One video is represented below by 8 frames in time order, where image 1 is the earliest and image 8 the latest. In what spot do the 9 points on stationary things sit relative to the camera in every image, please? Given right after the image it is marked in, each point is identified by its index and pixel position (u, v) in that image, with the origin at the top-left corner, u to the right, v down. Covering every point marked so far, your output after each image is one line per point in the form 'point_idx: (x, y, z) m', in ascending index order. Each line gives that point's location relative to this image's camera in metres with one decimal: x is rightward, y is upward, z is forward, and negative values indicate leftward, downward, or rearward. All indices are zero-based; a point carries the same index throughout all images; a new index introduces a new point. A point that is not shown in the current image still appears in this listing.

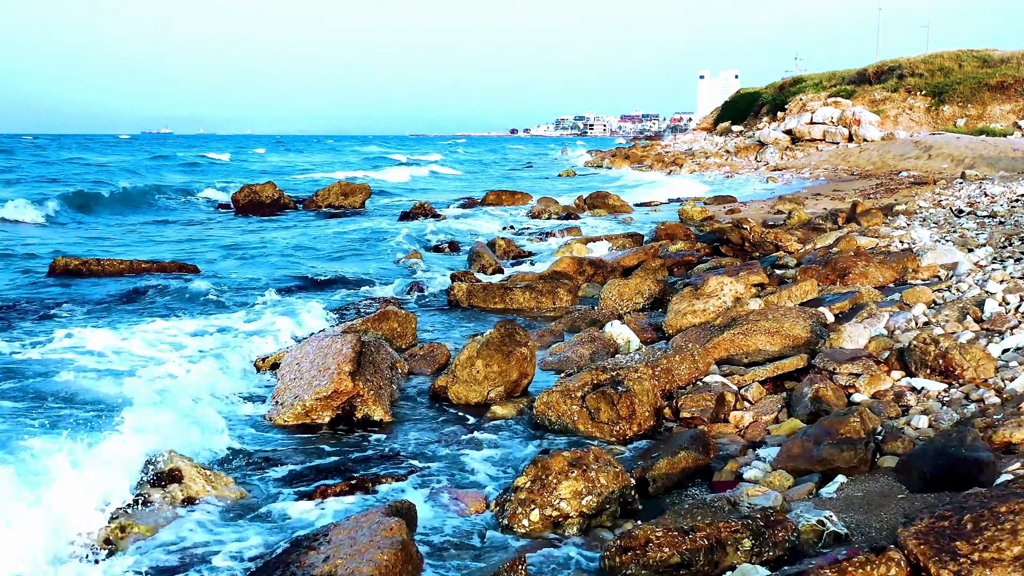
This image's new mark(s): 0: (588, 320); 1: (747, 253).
0: (+1.0, -0.4, +9.3) m
1: (+4.6, +0.7, +13.6) m
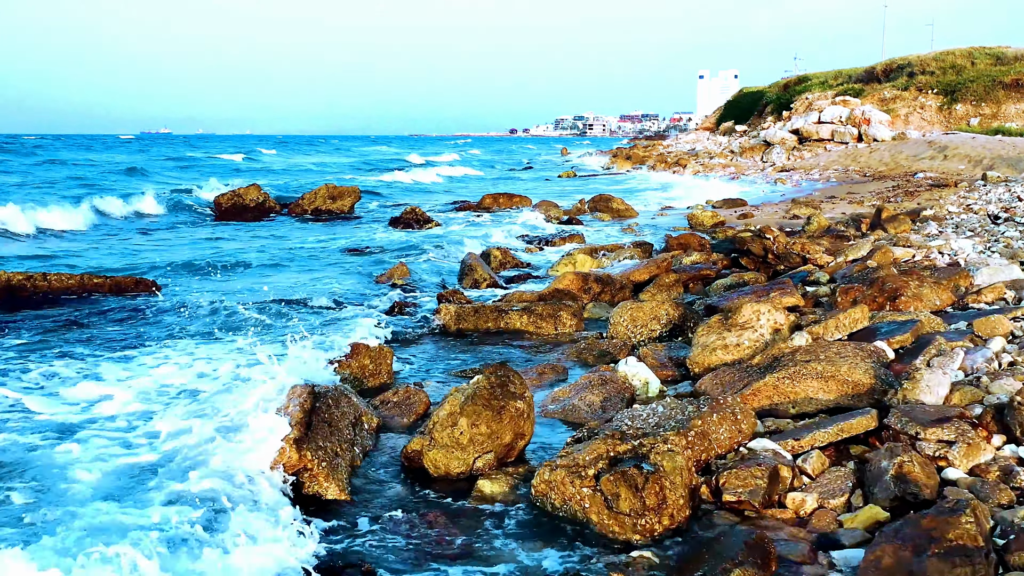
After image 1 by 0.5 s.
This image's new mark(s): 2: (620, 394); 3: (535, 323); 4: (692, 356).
0: (+1.0, -0.7, +7.9) m
1: (+4.5, +0.4, +12.2) m
2: (+1.0, -1.0, +6.4) m
3: (+0.3, -0.4, +9.0) m
4: (+1.8, -0.7, +7.0) m
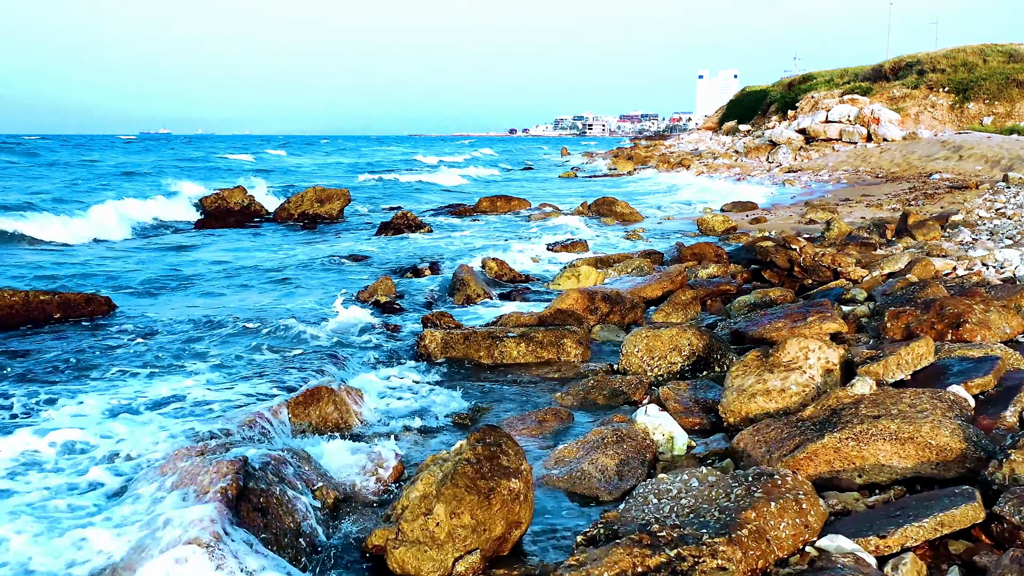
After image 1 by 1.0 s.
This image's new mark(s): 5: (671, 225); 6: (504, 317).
0: (+0.9, -1.0, +6.7) m
1: (+4.5, +0.1, +11.0) m
2: (+1.0, -1.2, +5.2) m
3: (+0.3, -0.7, +7.8) m
4: (+1.8, -1.0, +5.7) m
5: (+4.5, +1.8, +19.4) m
6: (-0.1, -0.4, +8.8) m
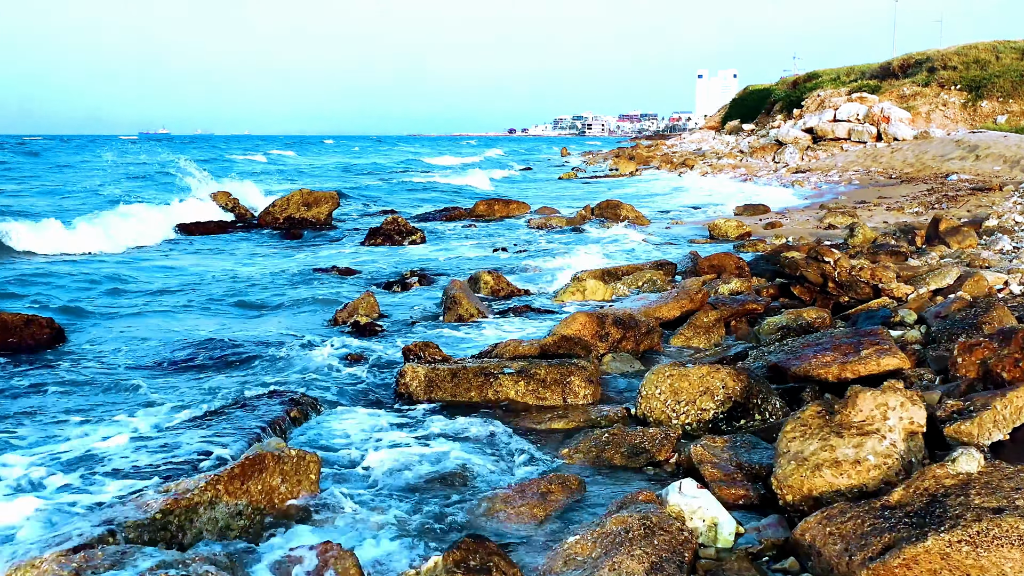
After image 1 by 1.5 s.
0: (+0.9, -1.3, +5.4) m
1: (+4.5, -0.1, +9.7) m
2: (+0.9, -1.5, +3.9) m
3: (+0.2, -1.0, +6.5) m
4: (+1.8, -1.2, +4.5) m
5: (+4.4, +1.5, +18.1) m
6: (-0.1, -0.6, +7.5) m
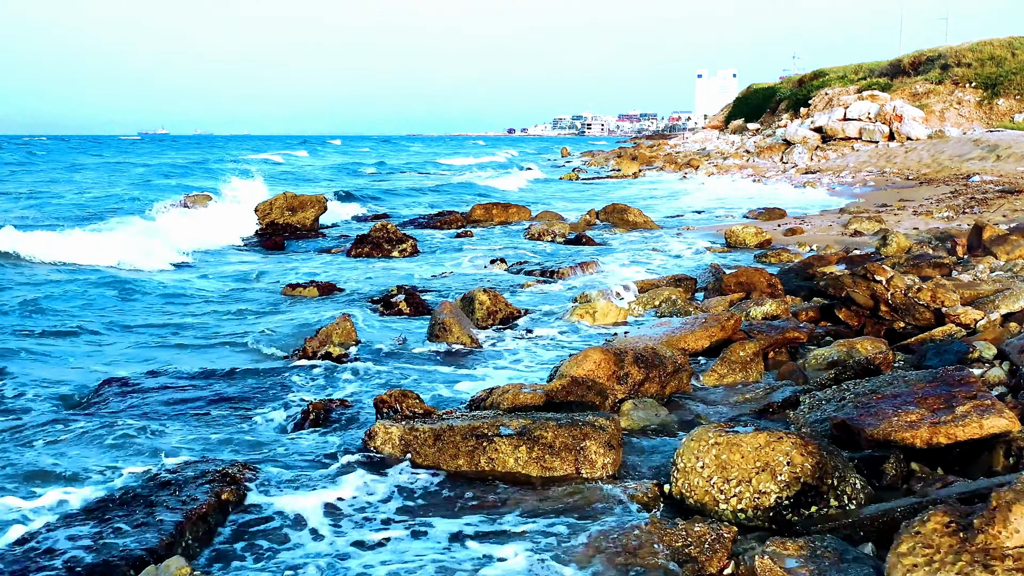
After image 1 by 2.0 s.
0: (+0.9, -1.5, +4.0) m
1: (+4.5, -0.4, +8.3) m
2: (+0.9, -1.8, +2.5) m
3: (+0.2, -1.3, +5.1) m
4: (+1.7, -1.5, +3.1) m
5: (+4.4, +1.3, +16.7) m
6: (-0.1, -0.9, +6.1) m
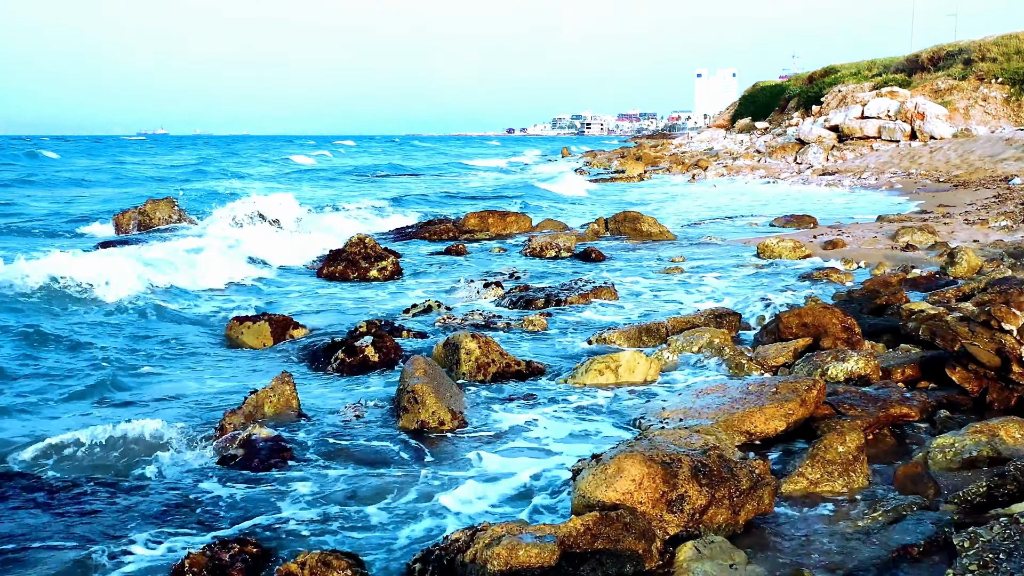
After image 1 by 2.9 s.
0: (+0.9, -2.0, +1.8) m
1: (+4.4, -0.9, +6.1) m
2: (+0.9, -2.3, +0.3) m
3: (+0.2, -1.8, +2.9) m
4: (+1.7, -2.0, +0.8) m
5: (+4.4, +0.8, +14.5) m
6: (-0.2, -1.4, +3.9) m
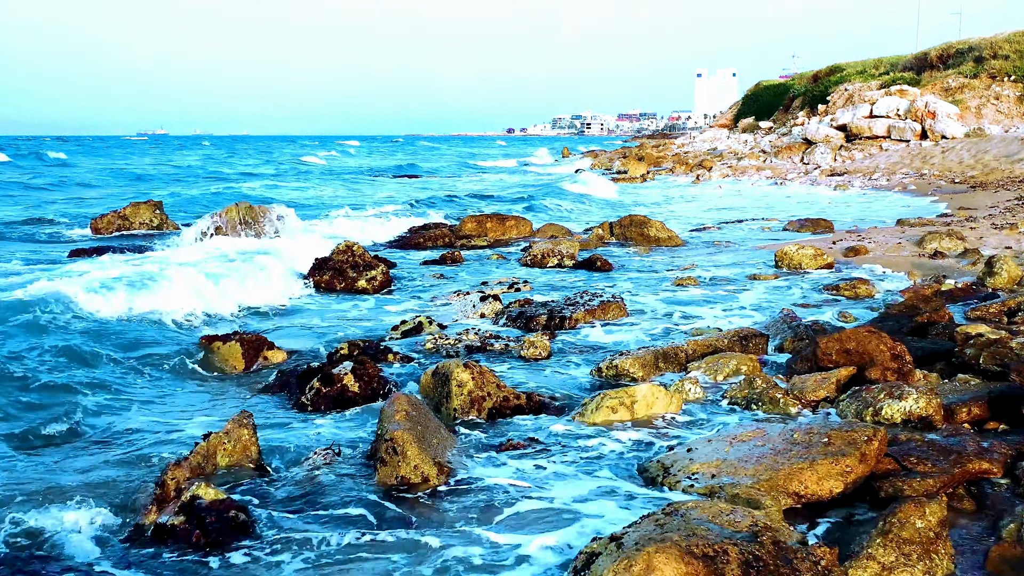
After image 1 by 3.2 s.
0: (+0.8, -2.2, +0.8) m
1: (+4.4, -1.1, +5.1) m
2: (+0.9, -2.5, -0.7) m
3: (+0.2, -2.0, +1.9) m
4: (+1.7, -2.2, -0.2) m
5: (+4.4, +0.6, +13.5) m
6: (-0.2, -1.6, +2.9) m
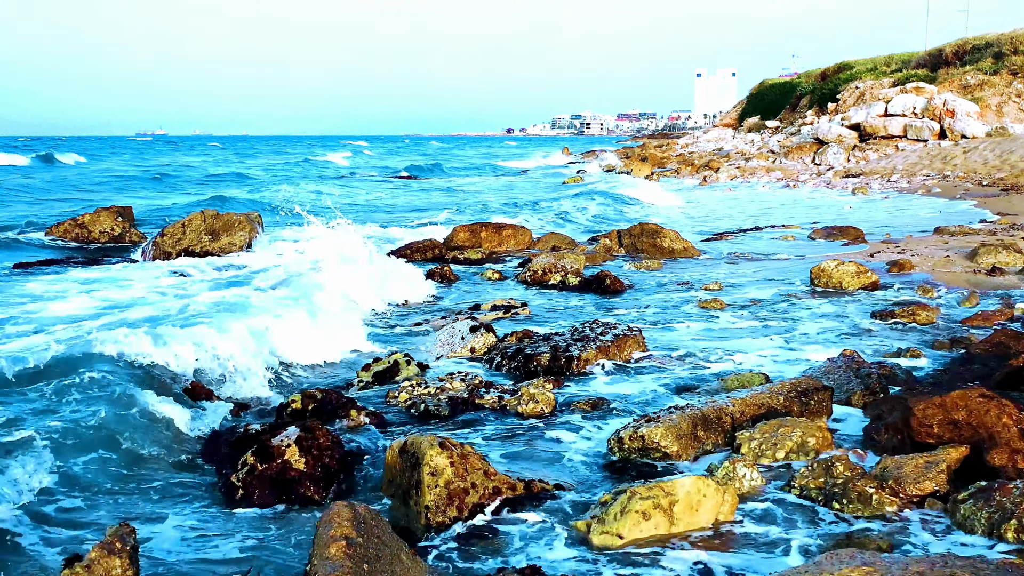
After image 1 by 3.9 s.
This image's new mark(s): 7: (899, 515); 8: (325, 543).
0: (+0.8, -2.6, -0.9) m
1: (+4.4, -1.4, +3.4) m
2: (+0.8, -2.8, -2.4) m
3: (+0.1, -2.3, +0.2) m
4: (+1.7, -2.6, -1.8) m
5: (+4.3, +0.2, +11.8) m
6: (-0.2, -2.0, +1.2) m
7: (+2.5, -1.4, +4.4) m
8: (-1.0, -1.4, +3.6) m
